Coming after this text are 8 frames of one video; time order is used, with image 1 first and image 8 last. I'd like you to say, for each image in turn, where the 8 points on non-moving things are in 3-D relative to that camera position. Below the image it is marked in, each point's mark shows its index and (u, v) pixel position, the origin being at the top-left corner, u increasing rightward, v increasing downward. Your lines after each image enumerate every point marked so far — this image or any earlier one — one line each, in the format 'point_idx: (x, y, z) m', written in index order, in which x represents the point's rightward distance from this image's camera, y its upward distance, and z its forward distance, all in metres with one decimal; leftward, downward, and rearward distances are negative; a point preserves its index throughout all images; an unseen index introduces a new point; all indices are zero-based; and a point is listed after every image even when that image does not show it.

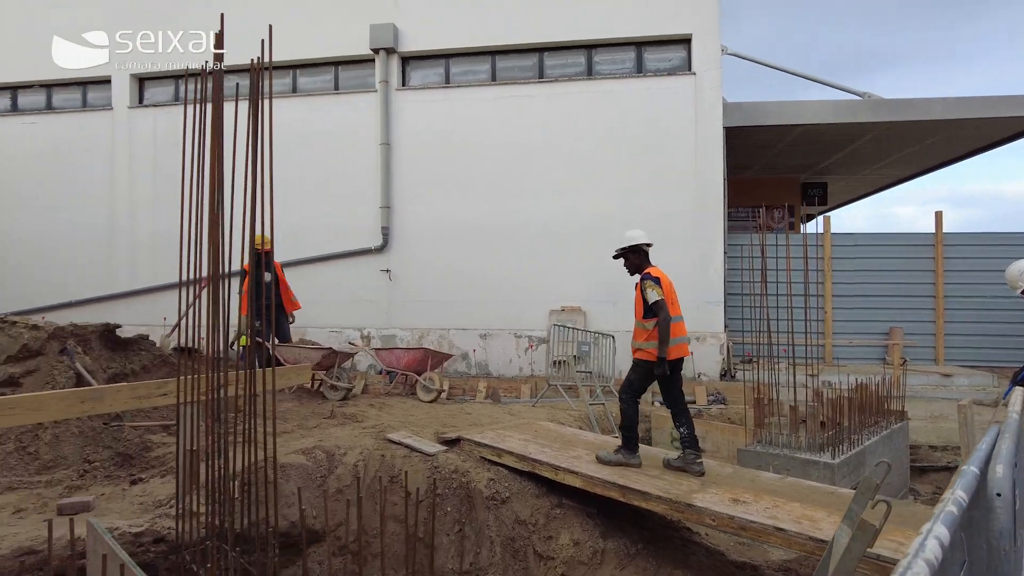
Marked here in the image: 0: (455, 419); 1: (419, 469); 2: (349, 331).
0: (-0.5, -1.1, +5.5) m
1: (-0.6, -1.2, +4.4) m
2: (-2.2, -0.6, +8.9) m
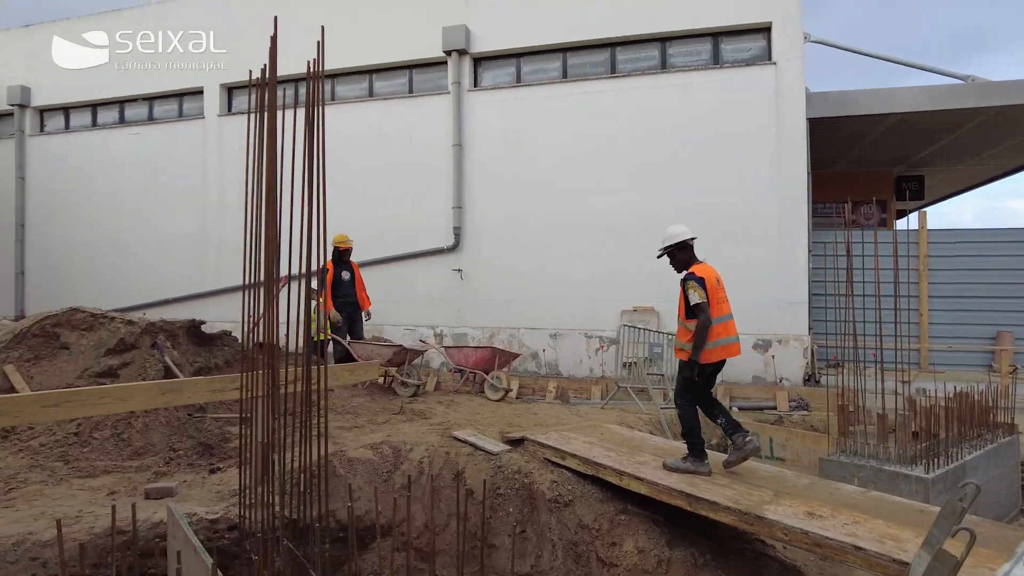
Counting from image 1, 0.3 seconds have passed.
0: (+0.1, -1.1, +5.5) m
1: (-0.2, -1.2, +4.4) m
2: (-1.2, -0.6, +9.0) m
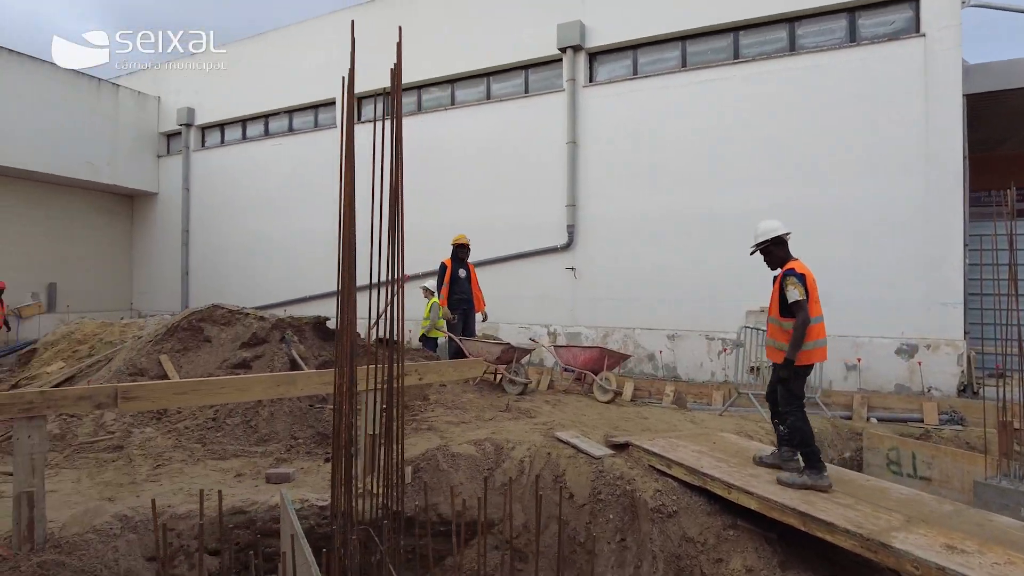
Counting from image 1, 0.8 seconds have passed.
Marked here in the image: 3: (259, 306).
0: (+1.0, -1.1, +5.3) m
1: (+0.5, -1.2, +4.3) m
2: (+0.4, -0.6, +9.0) m
3: (-4.5, -0.3, +11.5) m
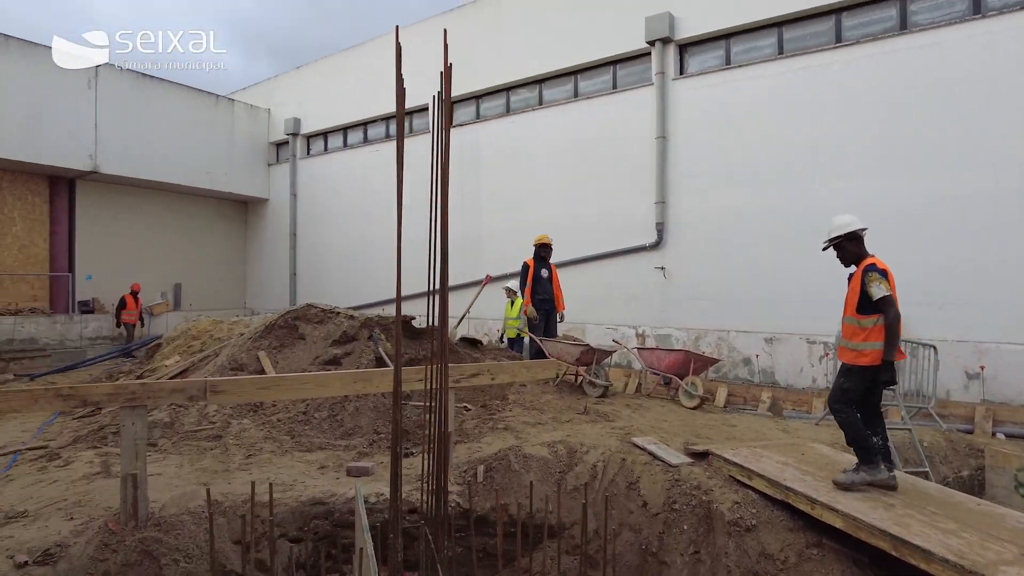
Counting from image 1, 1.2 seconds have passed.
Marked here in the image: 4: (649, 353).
0: (+1.6, -1.1, +5.0) m
1: (+0.9, -1.2, +4.2) m
2: (+1.6, -0.6, +8.8) m
3: (-2.9, -0.3, +12.0) m
4: (+1.3, -0.6, +6.2) m
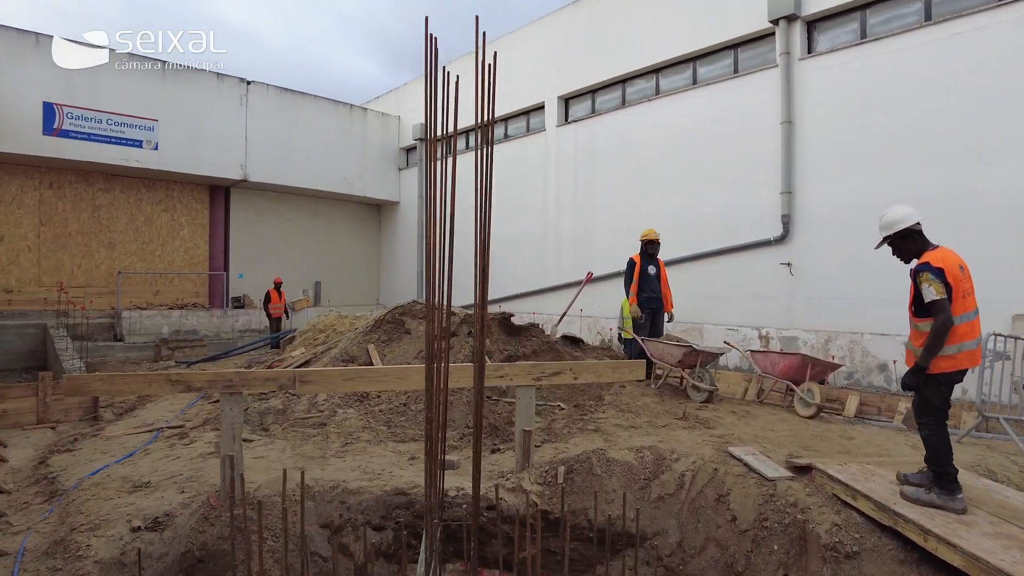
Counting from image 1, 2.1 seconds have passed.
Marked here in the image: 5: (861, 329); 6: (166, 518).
0: (+2.2, -1.1, +4.5) m
1: (+1.4, -1.2, +3.8) m
2: (+3.0, -0.5, +8.3) m
3: (-0.6, -0.3, +12.3) m
4: (+2.2, -0.6, +5.8) m
5: (+3.9, -0.5, +7.2) m
6: (-2.0, -1.3, +3.7) m
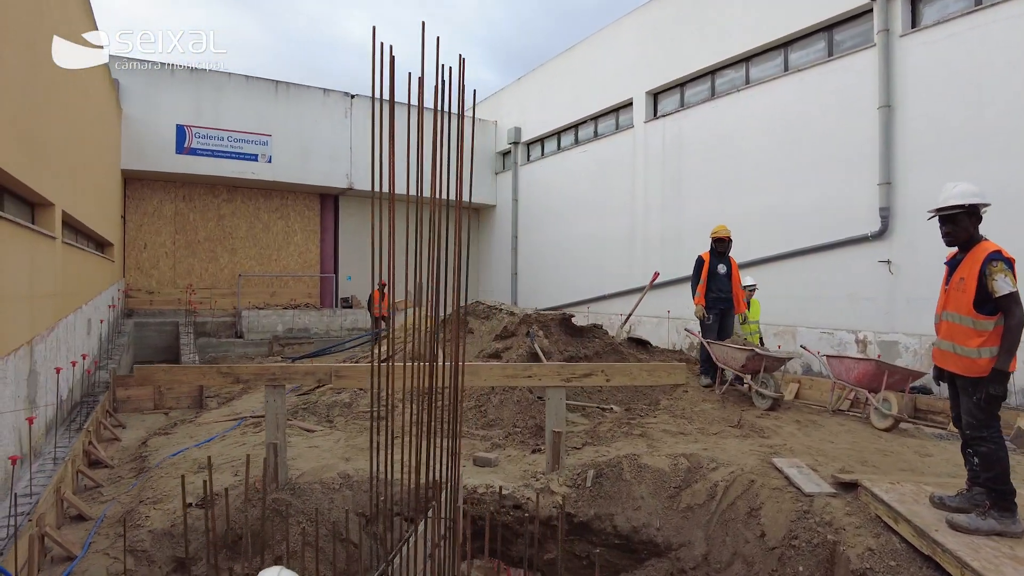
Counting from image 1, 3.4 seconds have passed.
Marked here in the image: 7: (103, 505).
0: (+2.4, -1.1, +4.1) m
1: (+1.5, -1.2, +3.5) m
2: (+3.9, -0.5, +7.6) m
3: (+1.1, -0.3, +12.3) m
4: (+2.7, -0.6, +5.3) m
5: (+4.6, -0.5, +6.4) m
6: (-1.9, -1.3, +4.1) m
7: (-2.7, -1.4, +4.3) m
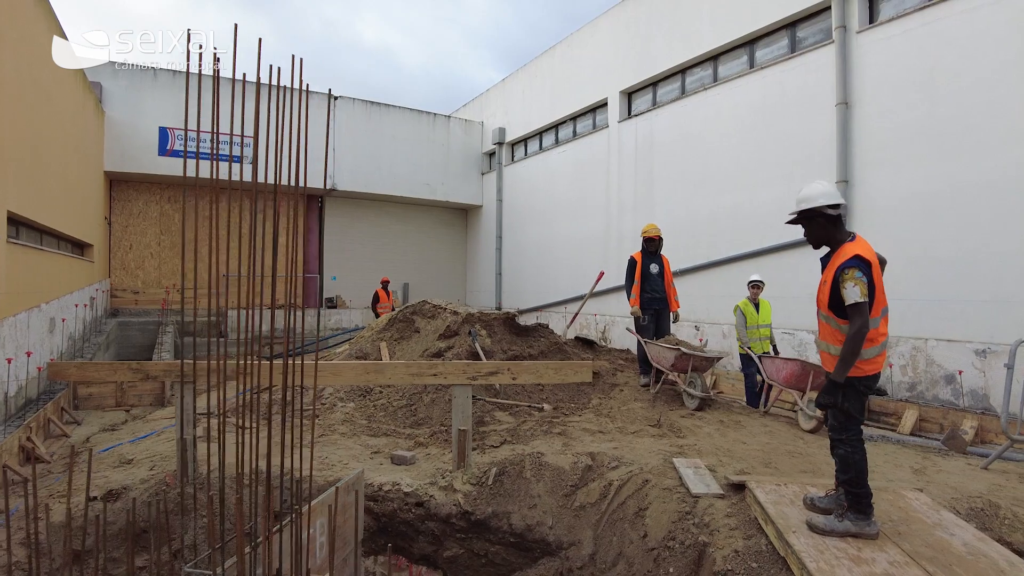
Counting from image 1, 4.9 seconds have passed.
0: (+1.8, -1.1, +4.1) m
1: (+0.9, -1.2, +3.5) m
2: (+3.4, -0.5, +7.5) m
3: (+0.7, -0.3, +12.2) m
4: (+2.1, -0.6, +5.2) m
5: (+4.0, -0.4, +6.3) m
6: (-2.5, -1.3, +4.1) m
7: (-3.3, -1.4, +4.4) m
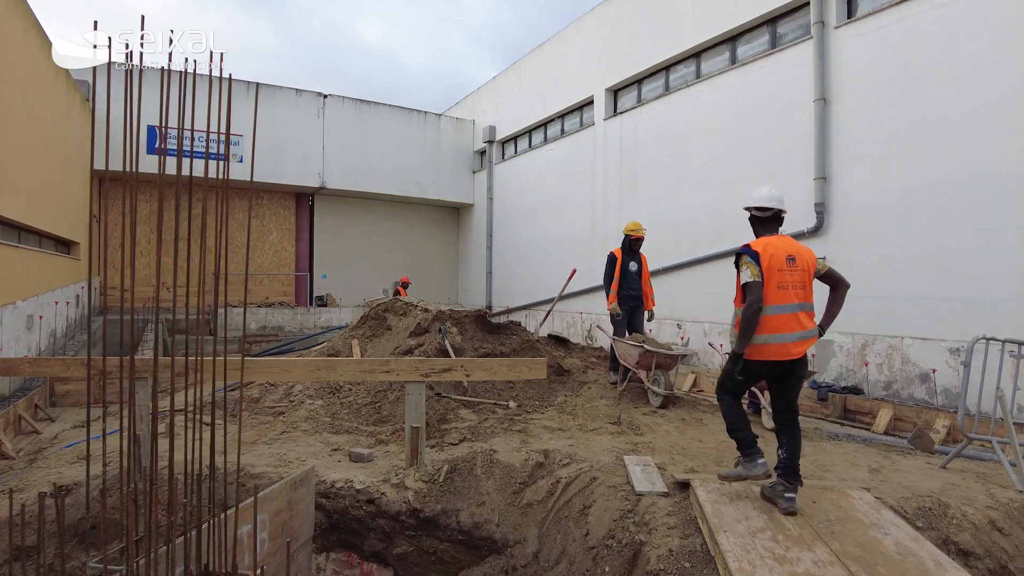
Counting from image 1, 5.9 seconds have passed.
0: (+1.5, -1.1, +4.0) m
1: (+0.5, -1.2, +3.5) m
2: (+3.1, -0.5, +7.4) m
3: (+0.5, -0.3, +12.2) m
4: (+1.8, -0.6, +5.2) m
5: (+3.7, -0.4, +6.2) m
6: (-2.8, -1.3, +4.1) m
7: (-3.6, -1.4, +4.4) m
